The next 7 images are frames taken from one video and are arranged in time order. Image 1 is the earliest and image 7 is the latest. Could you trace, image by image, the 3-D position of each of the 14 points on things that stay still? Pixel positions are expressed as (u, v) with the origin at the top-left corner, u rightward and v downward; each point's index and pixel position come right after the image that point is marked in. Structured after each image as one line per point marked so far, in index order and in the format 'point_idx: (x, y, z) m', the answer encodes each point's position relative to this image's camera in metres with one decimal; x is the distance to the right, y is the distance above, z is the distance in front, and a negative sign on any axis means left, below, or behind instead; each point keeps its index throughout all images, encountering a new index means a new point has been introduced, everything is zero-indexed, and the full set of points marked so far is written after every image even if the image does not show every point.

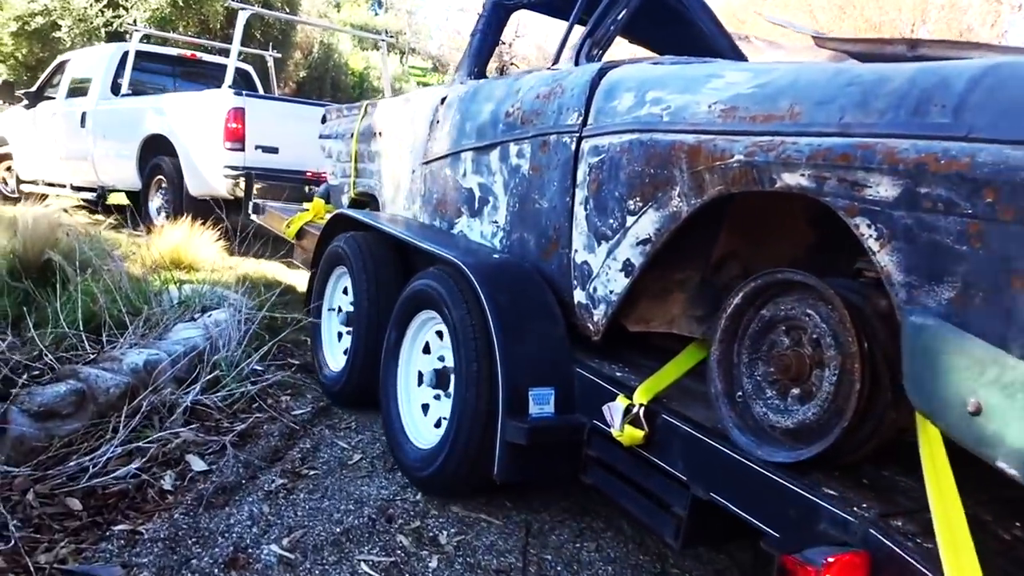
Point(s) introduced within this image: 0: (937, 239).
0: (+0.8, +0.1, +1.4) m
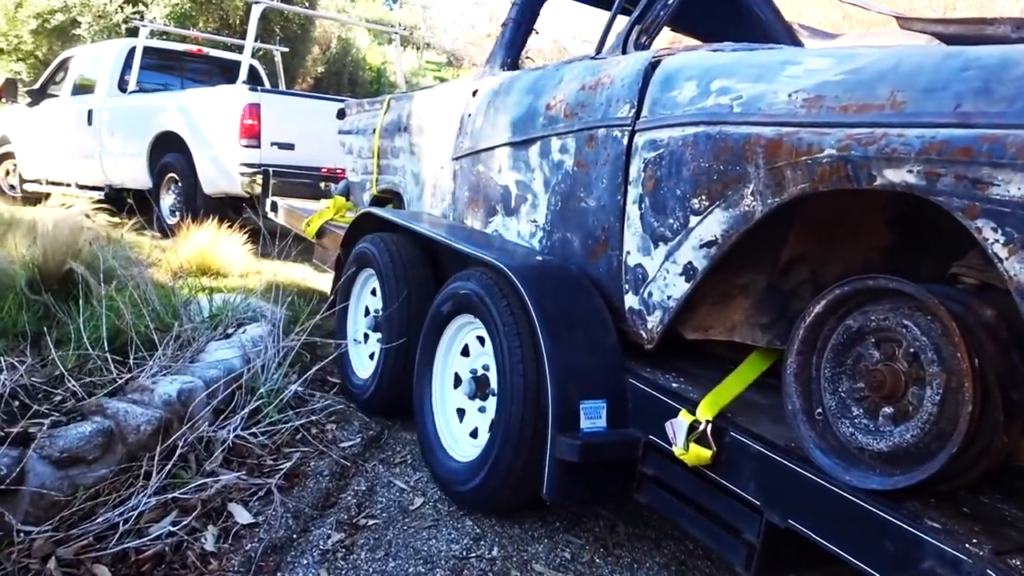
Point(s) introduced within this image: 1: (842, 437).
0: (+0.9, +0.1, +1.2) m
1: (+0.8, -0.4, +1.8) m
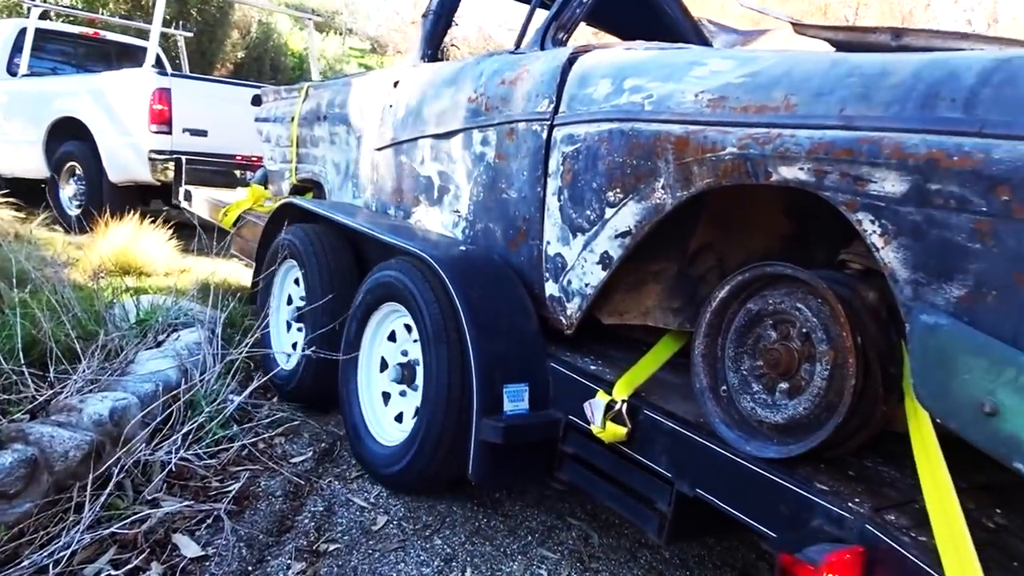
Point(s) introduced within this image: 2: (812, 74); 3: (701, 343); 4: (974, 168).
0: (+0.8, +0.1, +1.4) m
1: (+0.6, -0.3, +2.0) m
2: (+0.7, +0.5, +1.7) m
3: (+0.5, -0.2, +2.1) m
4: (+0.8, +0.2, +1.4) m
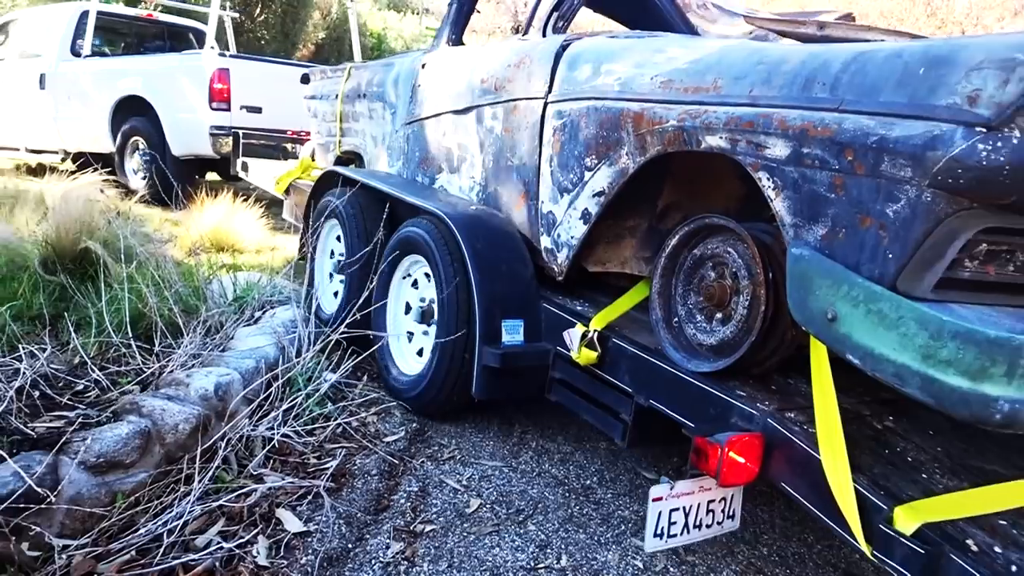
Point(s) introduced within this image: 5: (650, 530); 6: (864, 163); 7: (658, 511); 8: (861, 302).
0: (+0.7, +0.2, +1.8) m
1: (+0.6, -0.2, +2.4) m
2: (+0.6, +0.6, +2.2) m
3: (+0.5, 0.0, +2.5) m
4: (+0.8, +0.4, +1.8) m
5: (+0.4, -0.7, +2.1) m
6: (+0.8, +0.3, +1.7) m
7: (+0.4, -0.6, +2.1) m
8: (+0.8, 0.0, +1.7) m
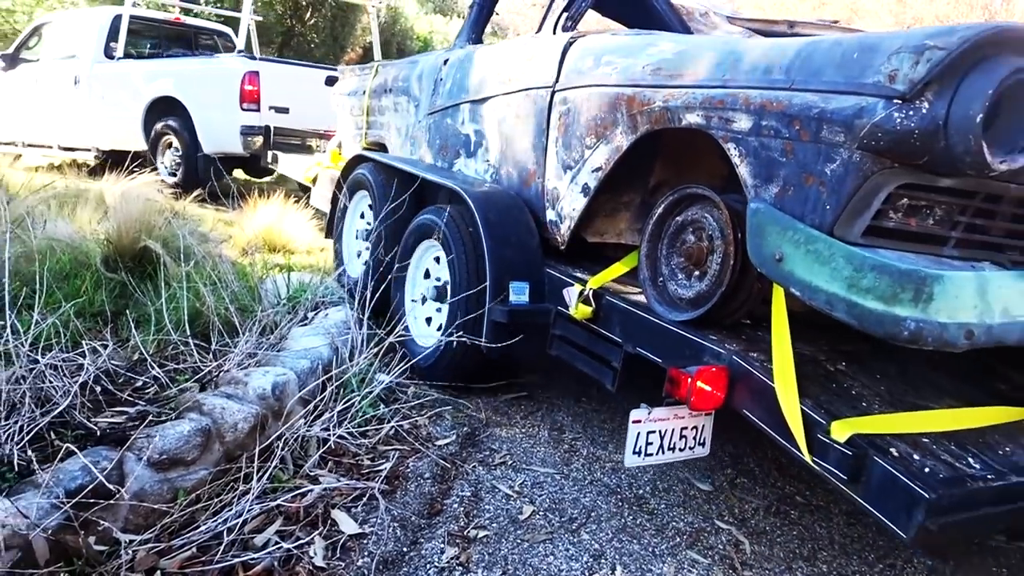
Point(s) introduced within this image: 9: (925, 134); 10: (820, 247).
0: (+0.8, +0.4, +2.2) m
1: (+0.6, 0.0, +2.8) m
2: (+0.7, +0.8, +2.5) m
3: (+0.5, +0.2, +2.9) m
4: (+0.8, +0.5, +2.2) m
5: (+0.4, -0.5, +2.5) m
6: (+0.8, +0.4, +2.1) m
7: (+0.4, -0.5, +2.5) m
8: (+0.8, +0.1, +2.1) m
9: (+1.0, +0.4, +1.9) m
10: (+0.8, +0.1, +2.0) m
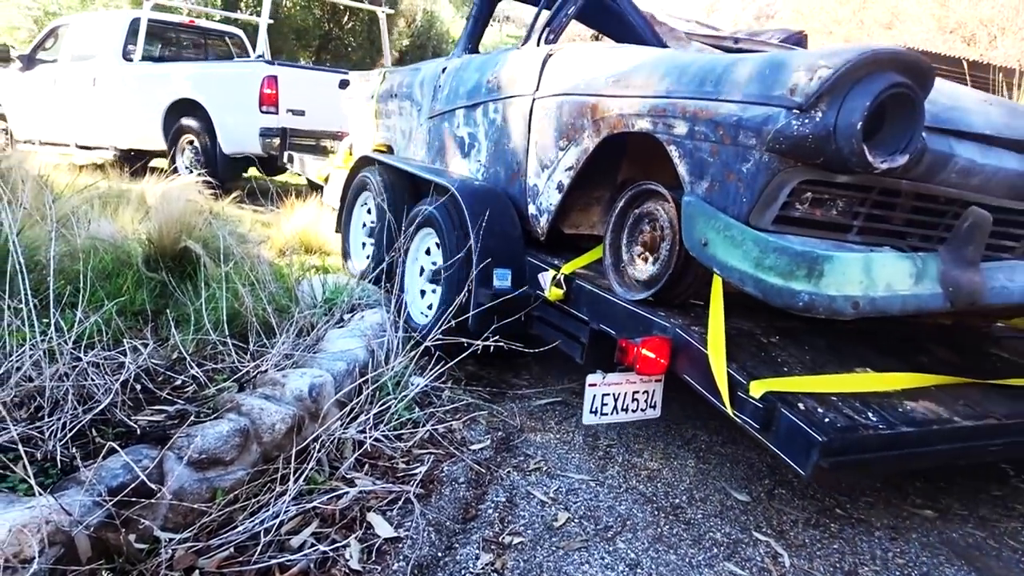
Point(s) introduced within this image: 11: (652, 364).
0: (+0.7, +0.5, +2.6) m
1: (+0.5, +0.1, +3.2) m
2: (+0.6, +0.9, +2.9) m
3: (+0.4, +0.2, +3.3) m
4: (+0.7, +0.6, +2.5) m
5: (+0.3, -0.5, +2.9) m
6: (+0.7, +0.5, +2.5) m
7: (+0.3, -0.4, +2.9) m
8: (+0.7, +0.2, +2.4) m
9: (+0.9, +0.4, +2.2) m
10: (+0.7, +0.2, +2.4) m
11: (+0.5, -0.3, +2.8) m
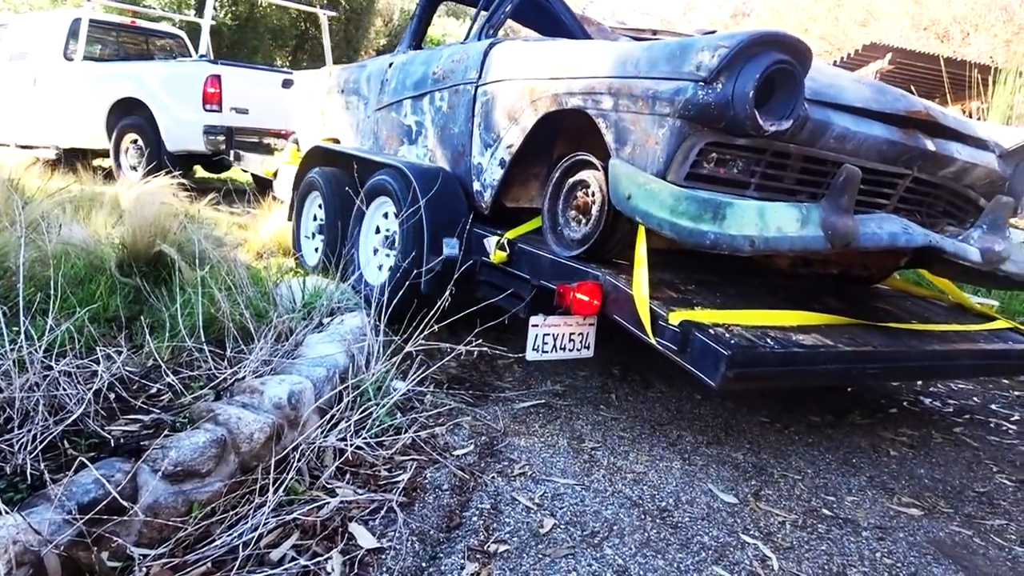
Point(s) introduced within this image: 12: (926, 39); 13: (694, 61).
0: (+0.5, +0.7, +3.1) m
1: (+0.3, +0.3, +3.7) m
2: (+0.4, +1.1, +3.4) m
3: (+0.2, +0.4, +3.8) m
4: (+0.5, +0.8, +3.0) m
5: (+0.1, -0.3, +3.3) m
6: (+0.5, +0.7, +2.9) m
7: (+0.1, -0.2, +3.3) m
8: (+0.5, +0.4, +2.9) m
9: (+0.7, +0.7, +2.7) m
10: (+0.5, +0.4, +2.9) m
11: (+0.3, -0.1, +3.3) m
12: (+9.0, +5.5, +16.7) m
13: (+0.7, +0.8, +2.8) m
